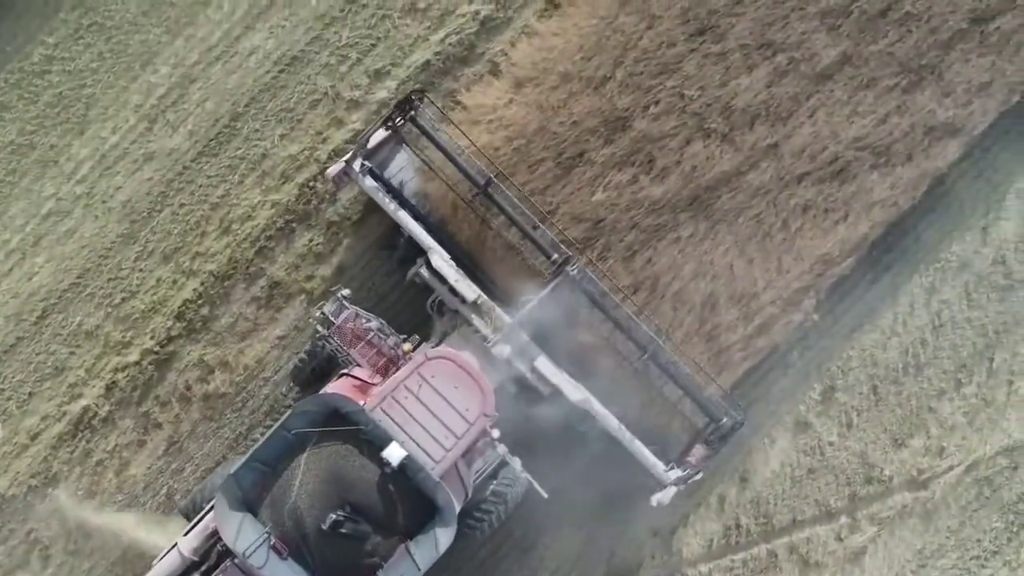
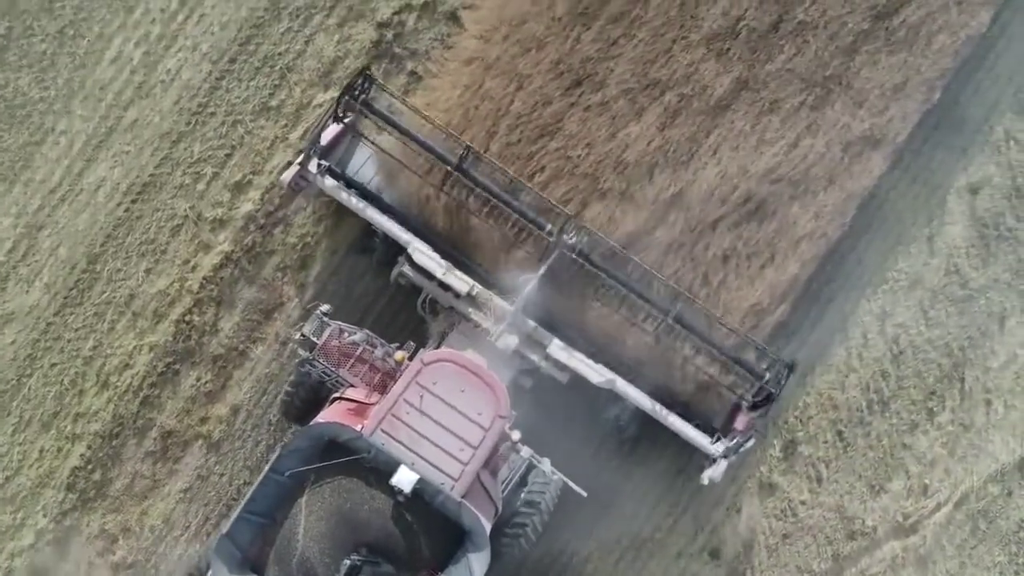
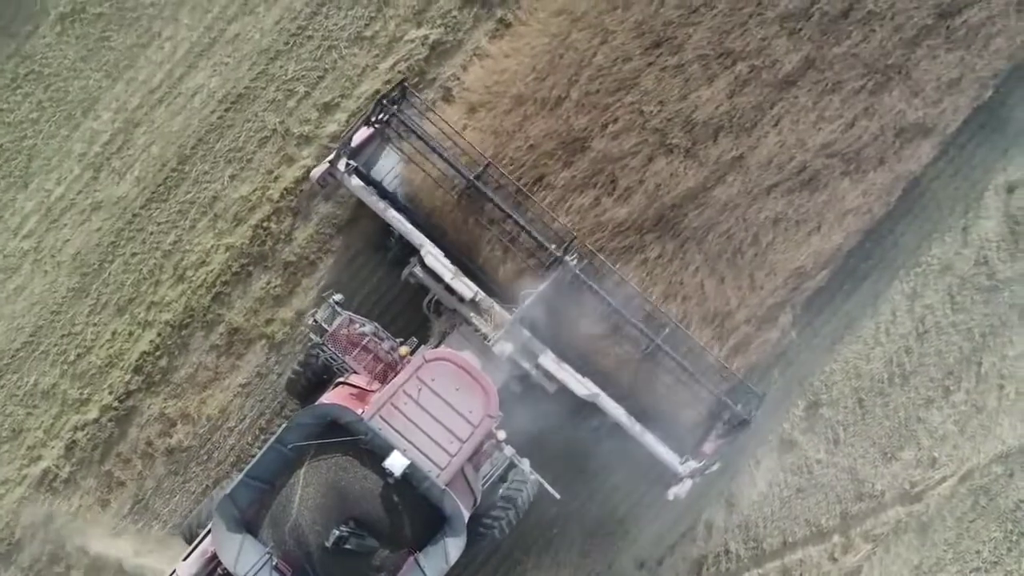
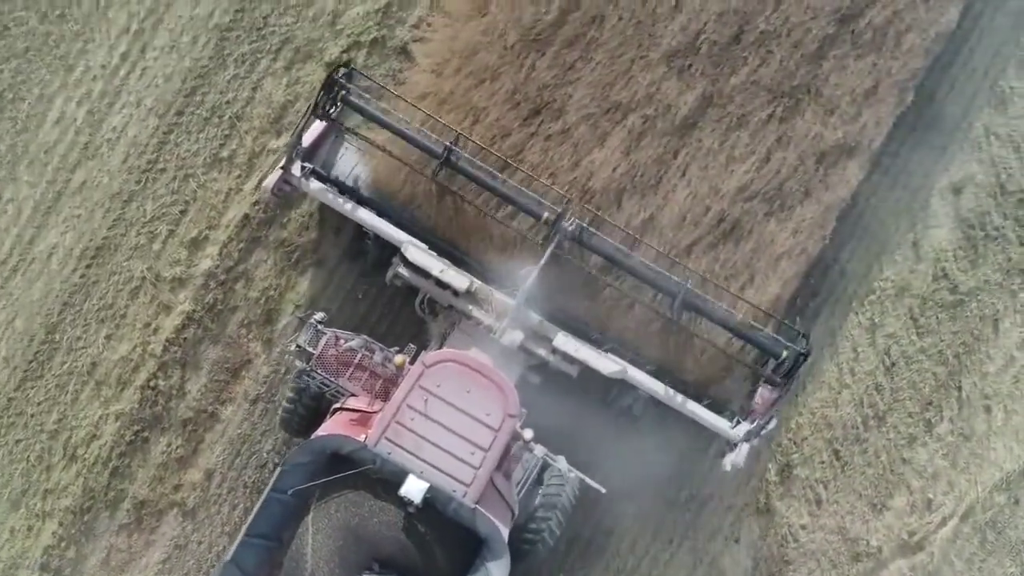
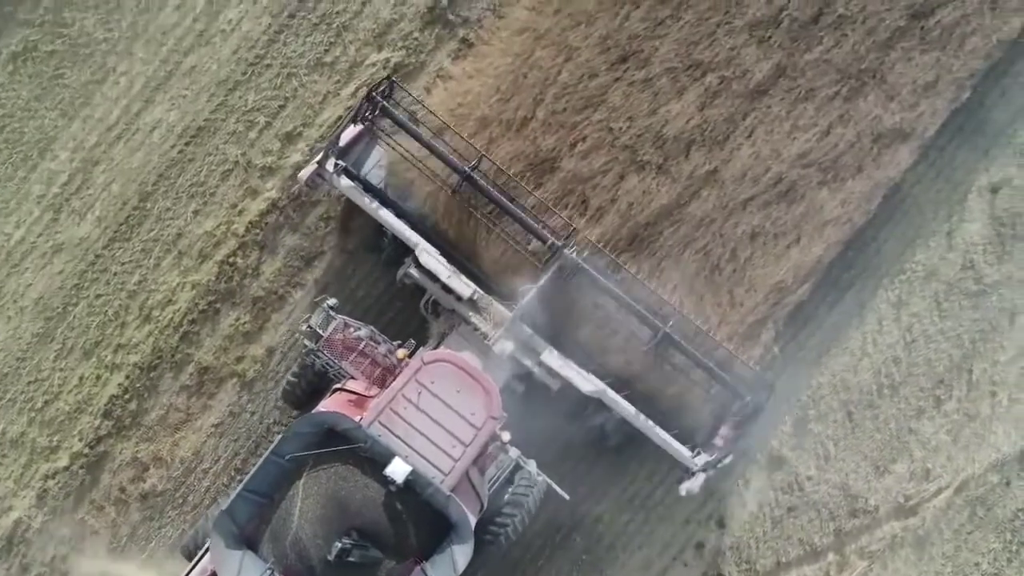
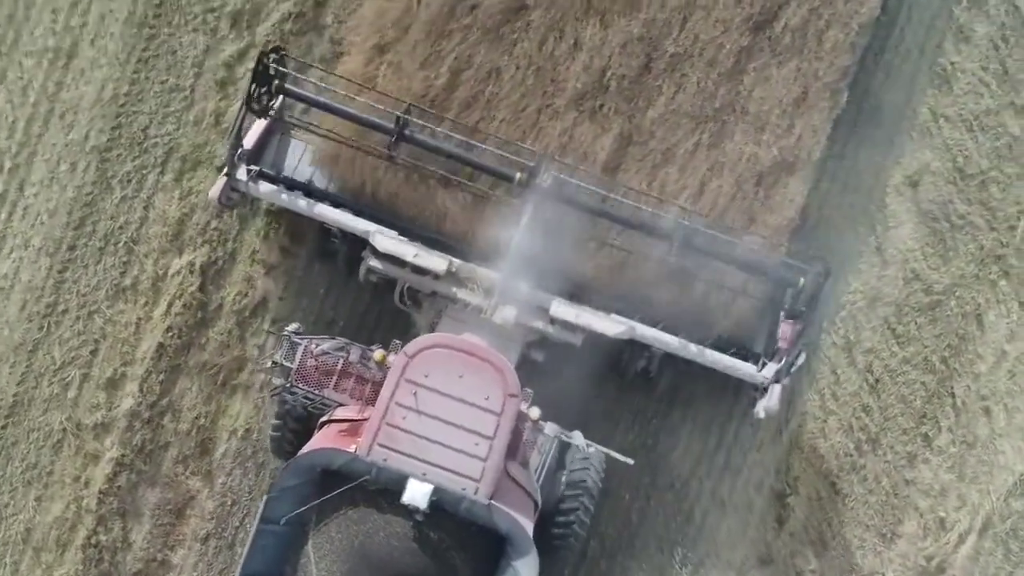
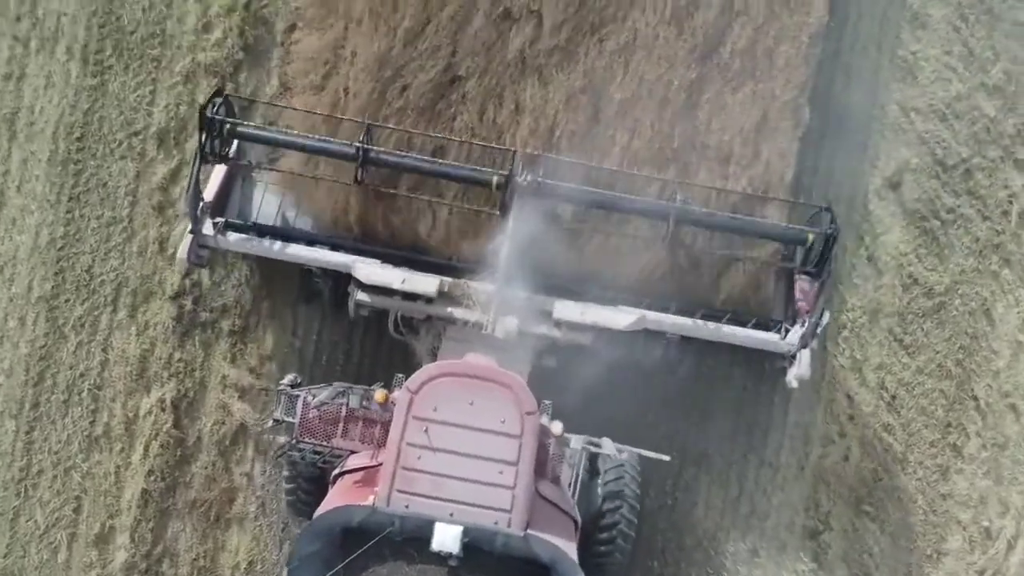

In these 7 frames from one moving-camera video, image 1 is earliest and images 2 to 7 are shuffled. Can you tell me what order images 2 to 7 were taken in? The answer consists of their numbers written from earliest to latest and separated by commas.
3, 5, 2, 4, 6, 7
